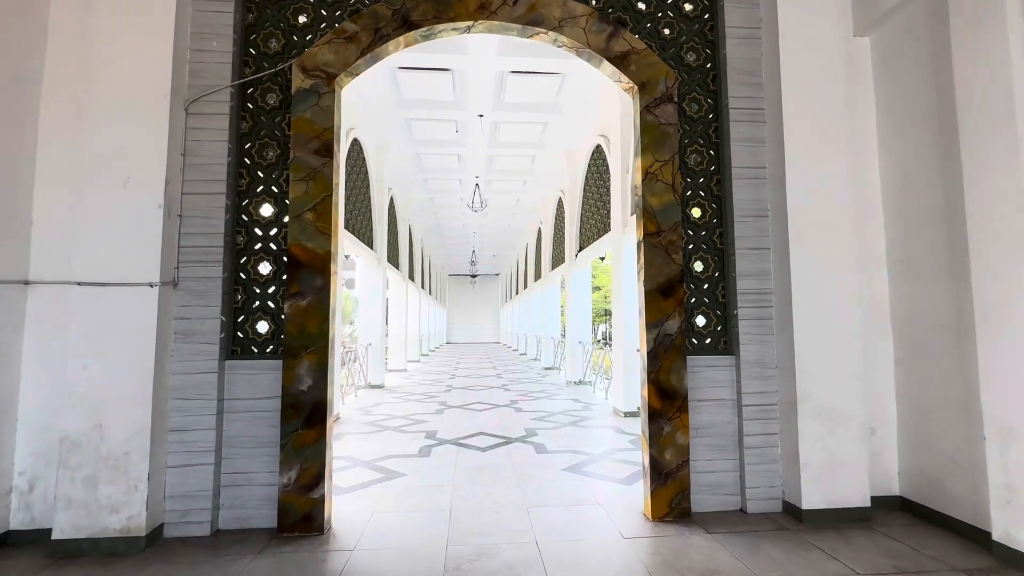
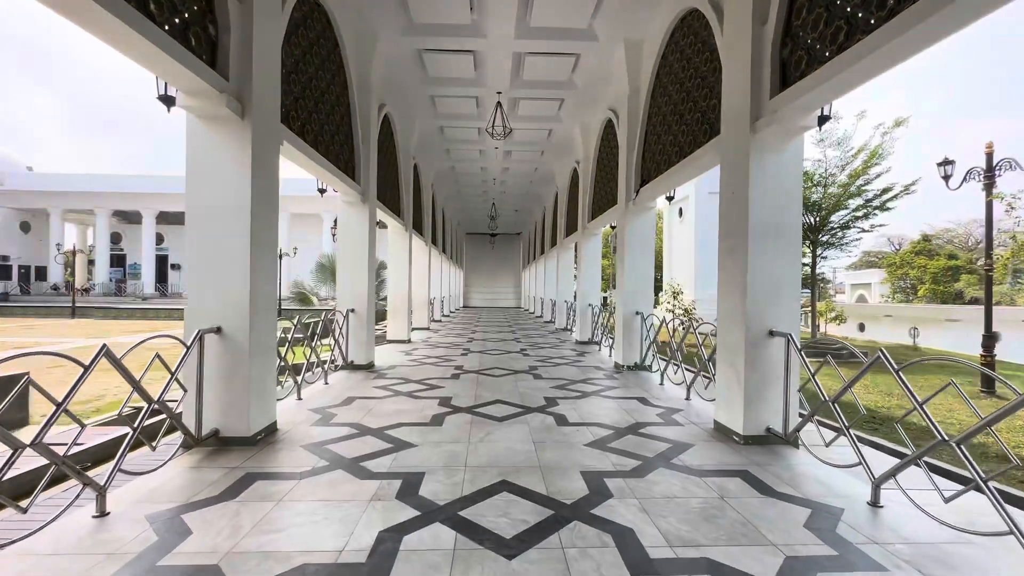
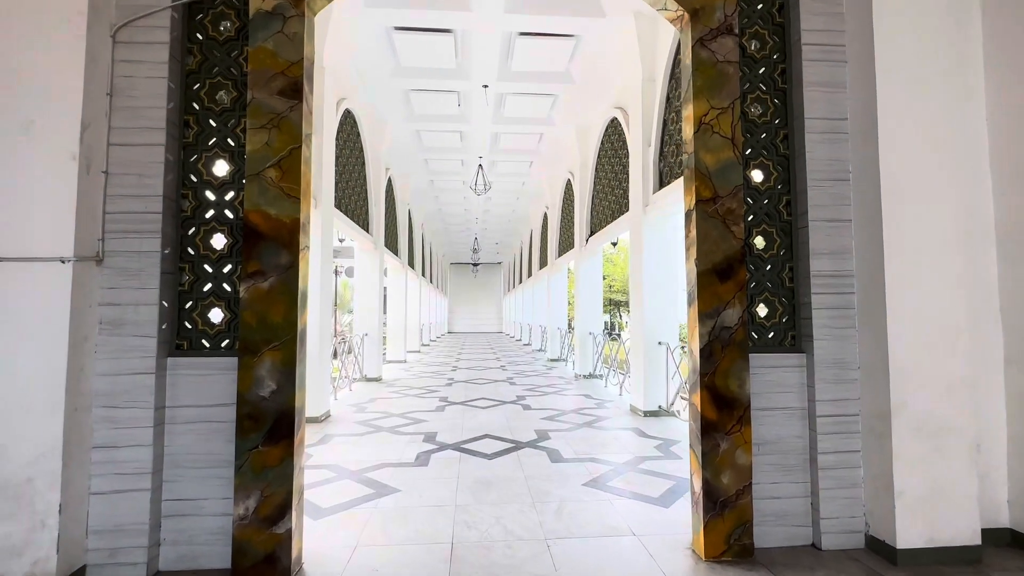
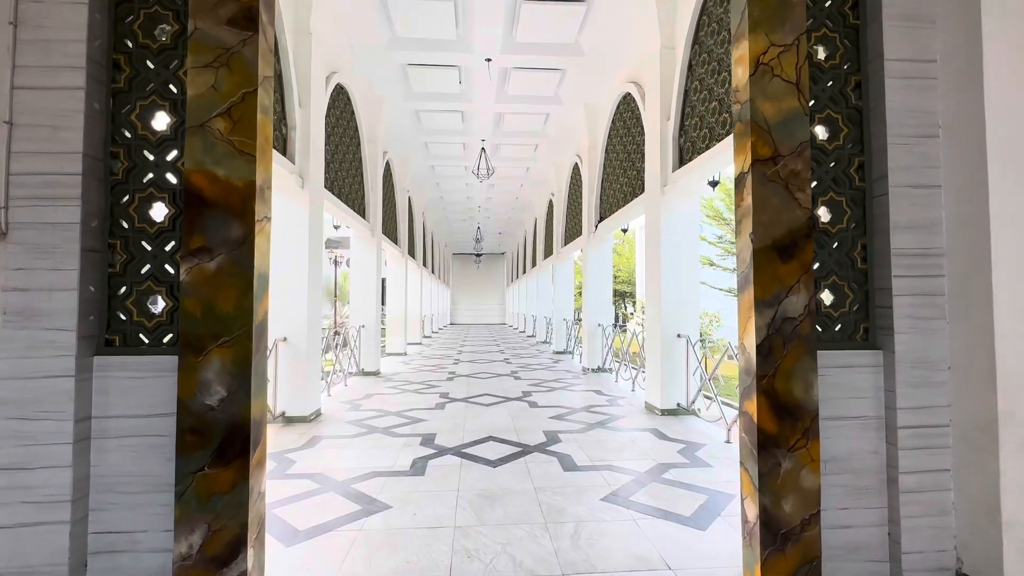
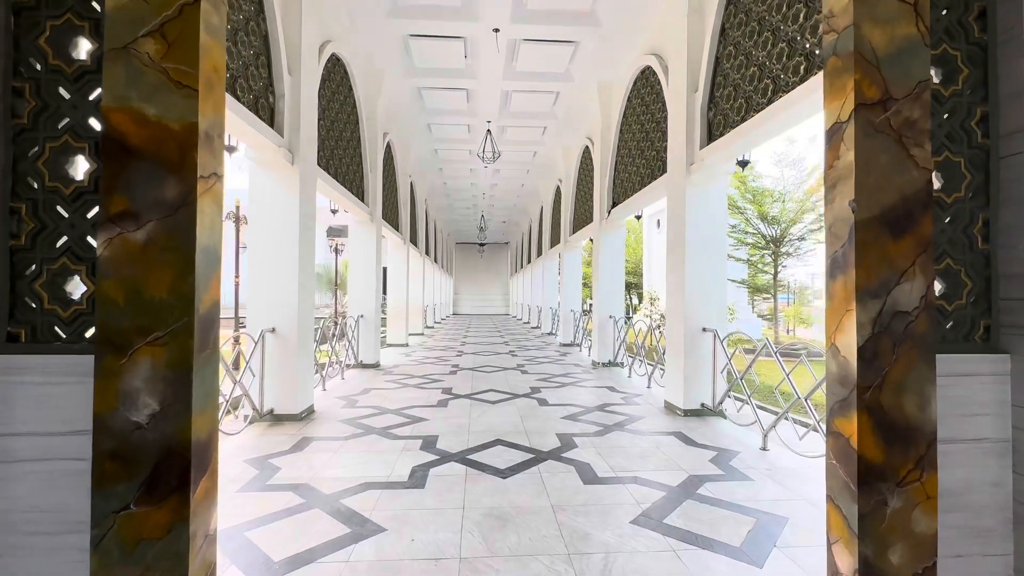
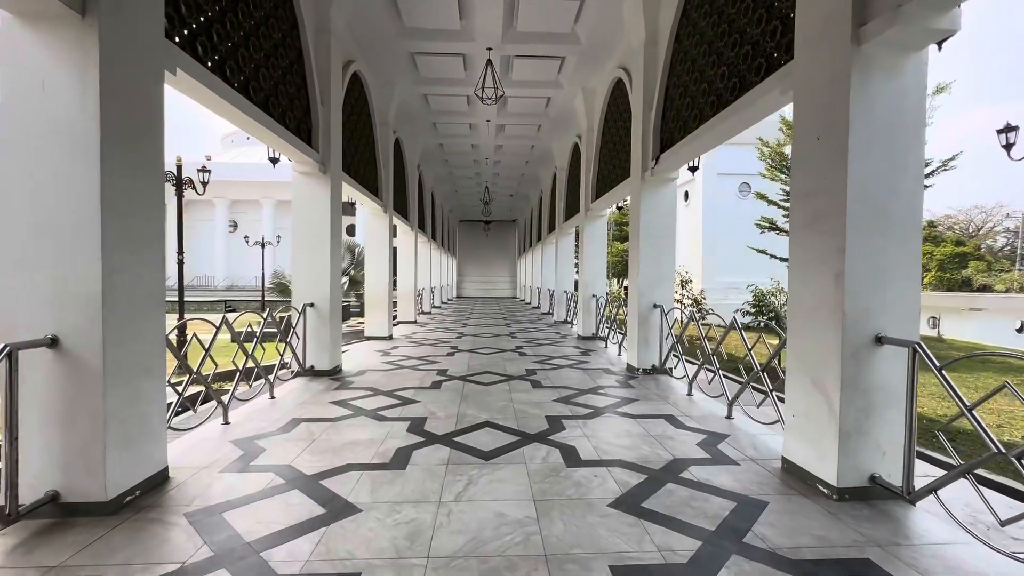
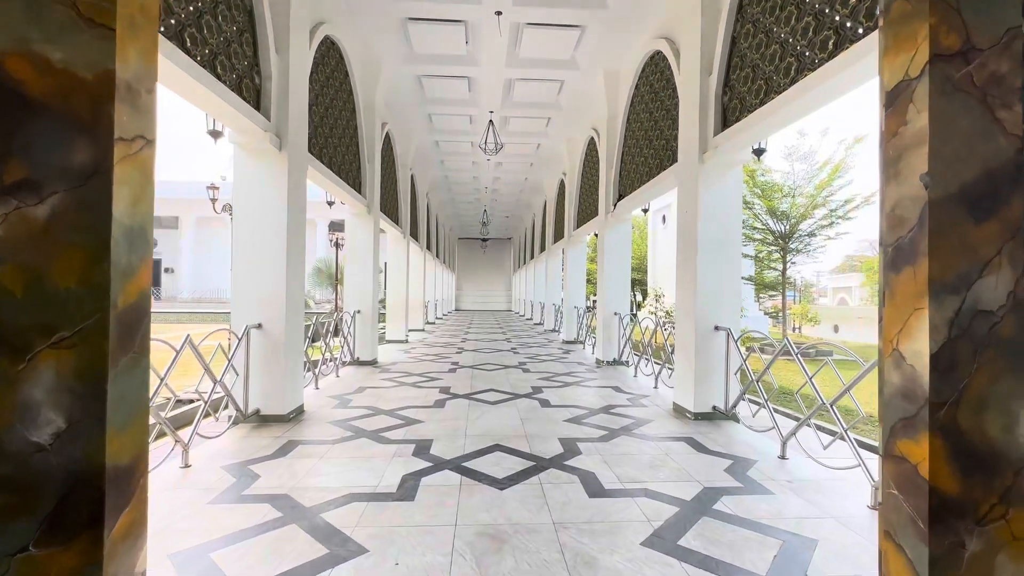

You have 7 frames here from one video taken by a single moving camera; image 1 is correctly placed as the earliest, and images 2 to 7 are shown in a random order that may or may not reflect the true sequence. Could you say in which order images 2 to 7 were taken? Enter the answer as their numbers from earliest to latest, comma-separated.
3, 4, 5, 7, 2, 6
